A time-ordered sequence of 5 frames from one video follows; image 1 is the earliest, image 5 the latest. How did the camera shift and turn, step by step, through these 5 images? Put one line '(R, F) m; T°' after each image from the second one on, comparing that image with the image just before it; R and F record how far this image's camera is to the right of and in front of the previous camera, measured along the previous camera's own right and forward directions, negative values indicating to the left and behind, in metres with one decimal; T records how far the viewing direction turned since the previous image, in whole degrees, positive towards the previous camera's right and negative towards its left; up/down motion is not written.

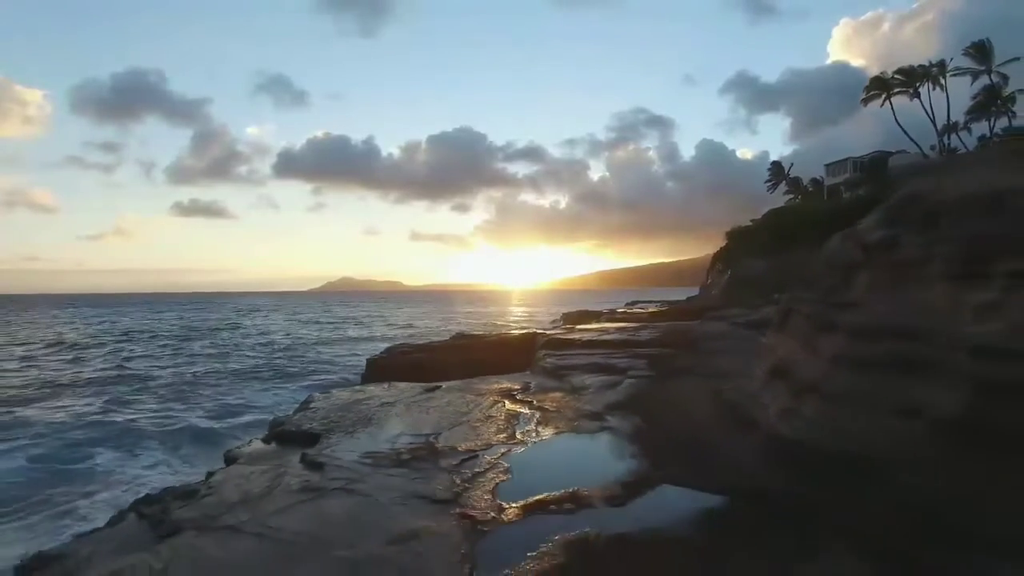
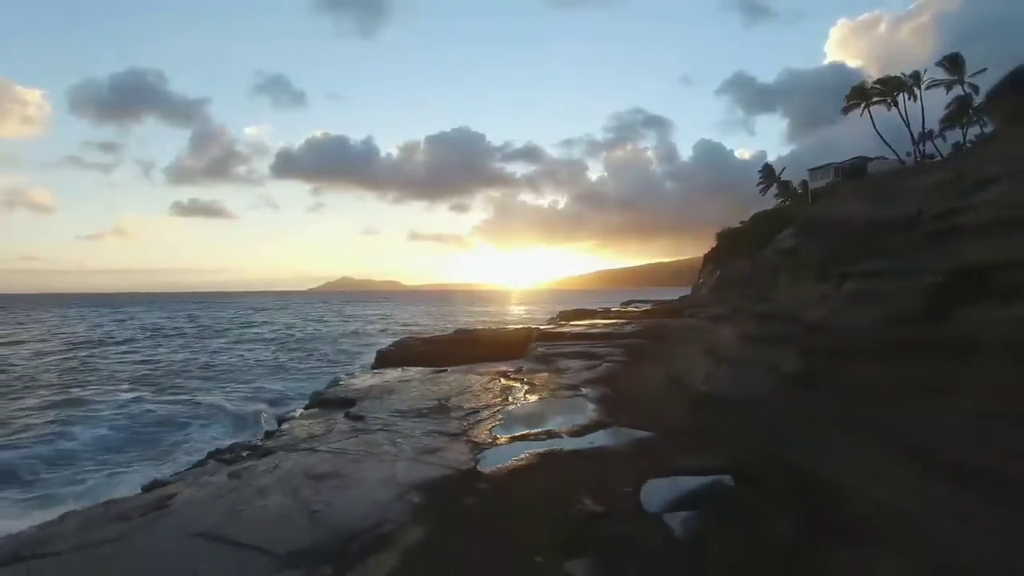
(+0.2, -3.8) m; 0°
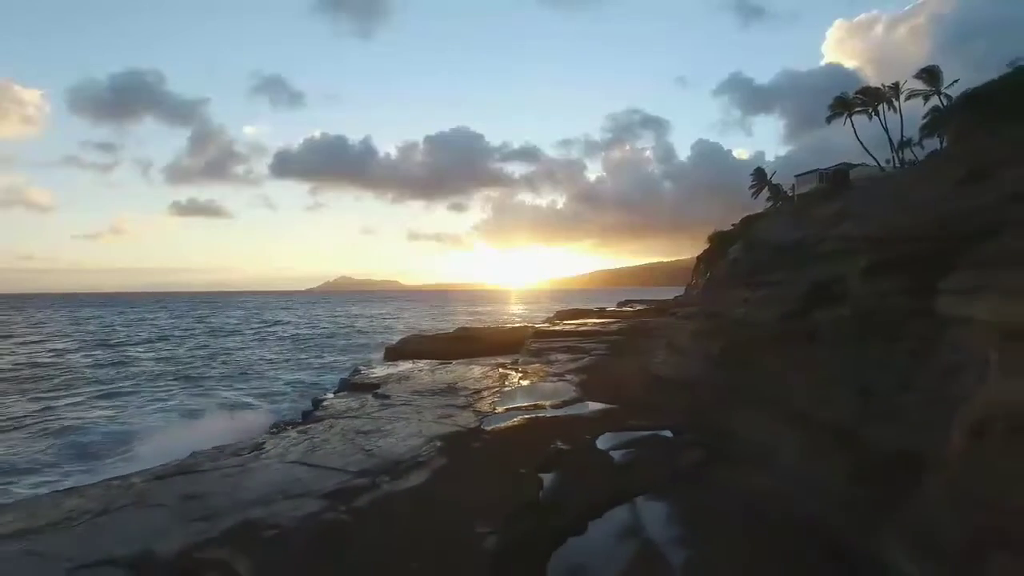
(+0.1, -3.6) m; 0°
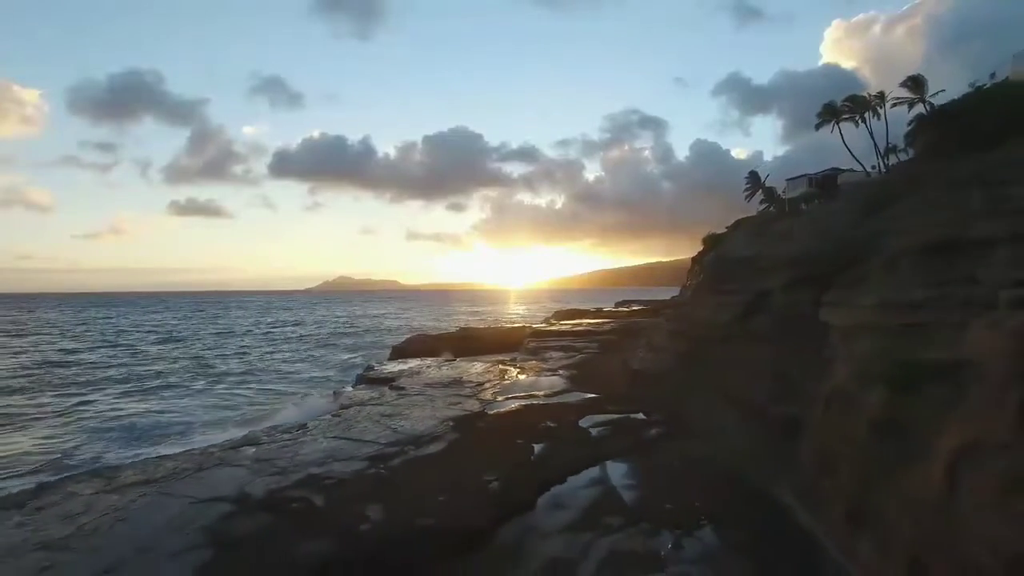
(0.0, -2.8) m; 0°
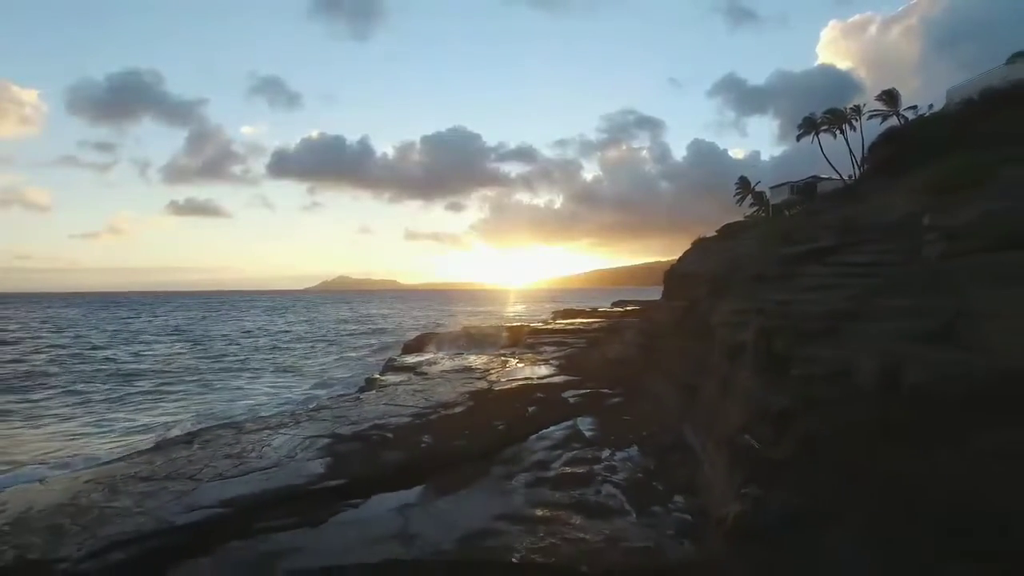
(-0.1, -5.3) m; 0°
